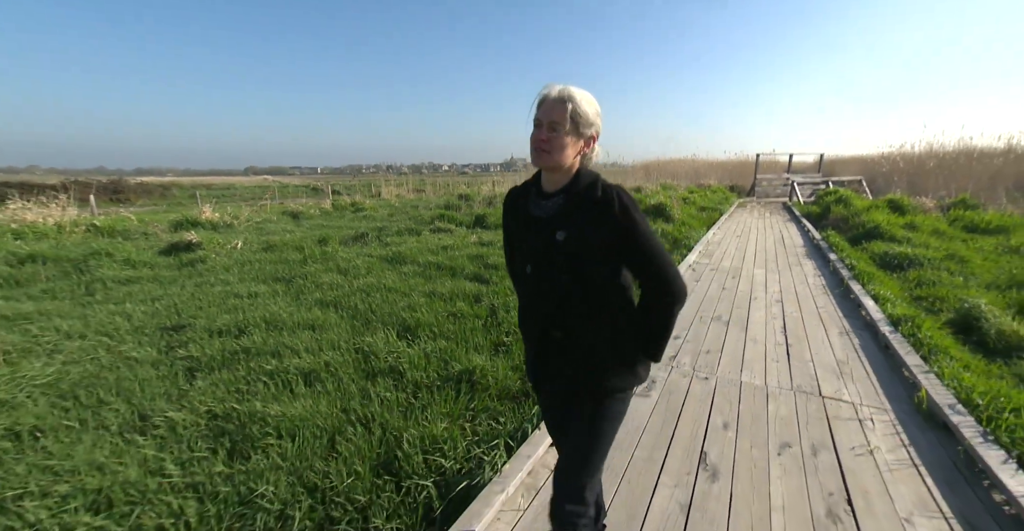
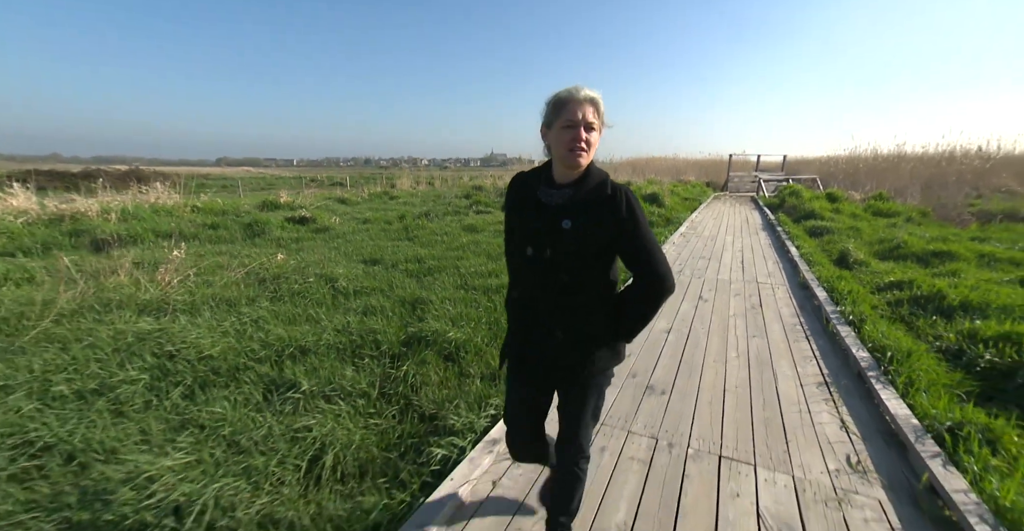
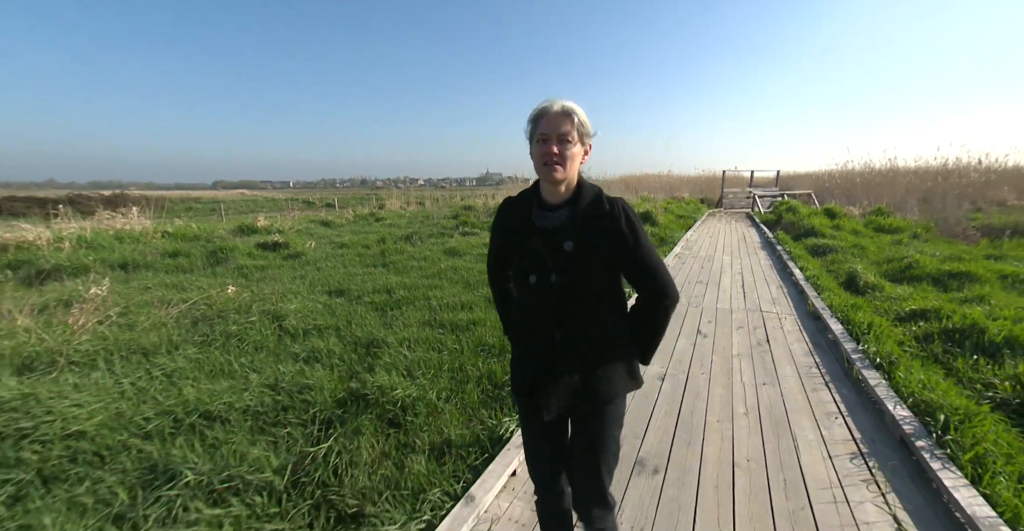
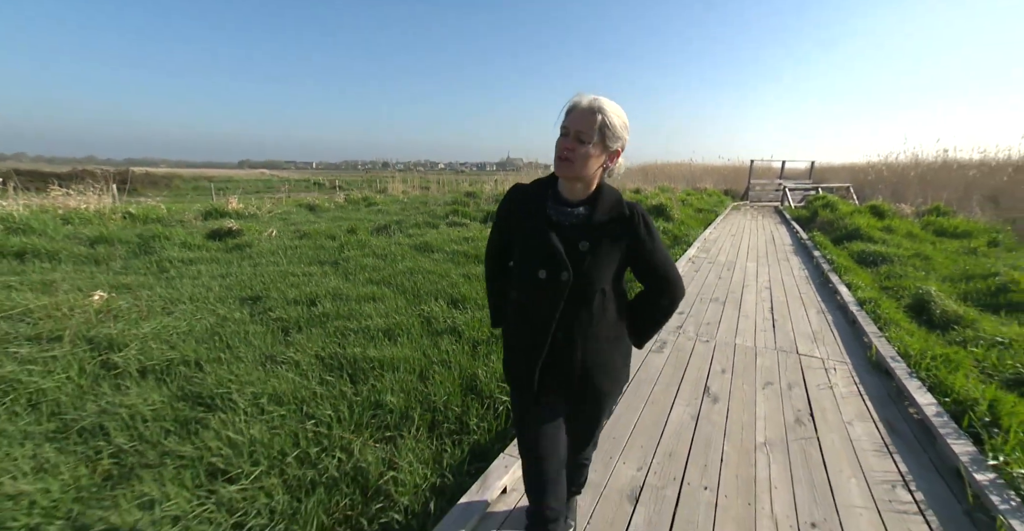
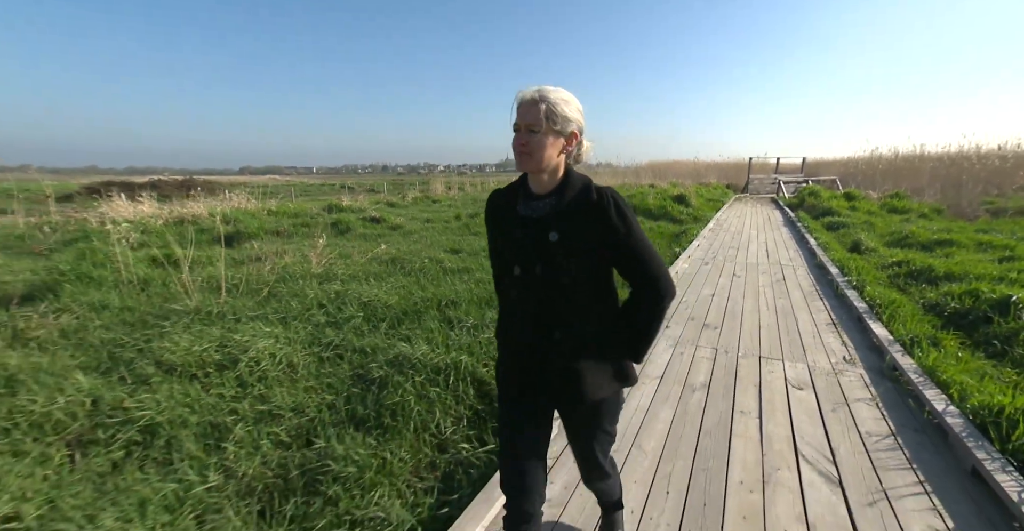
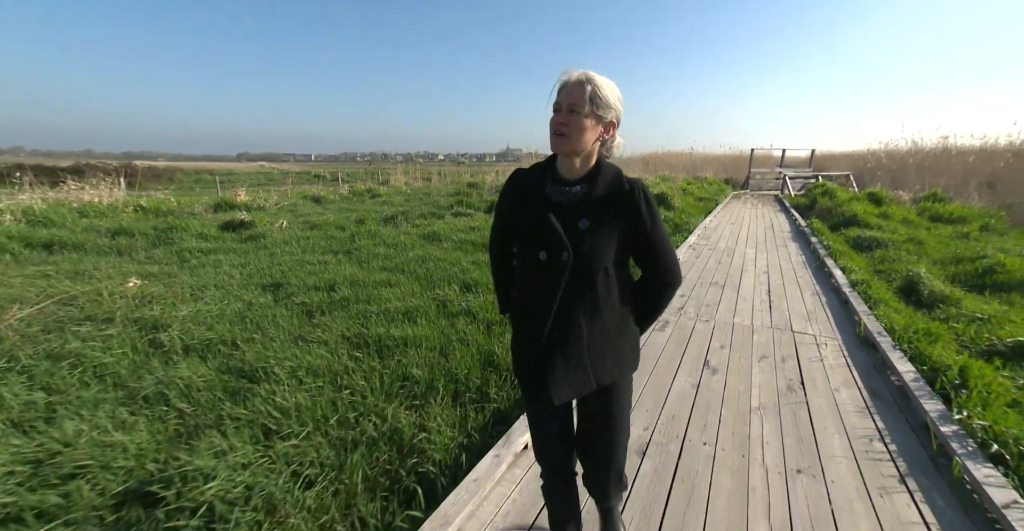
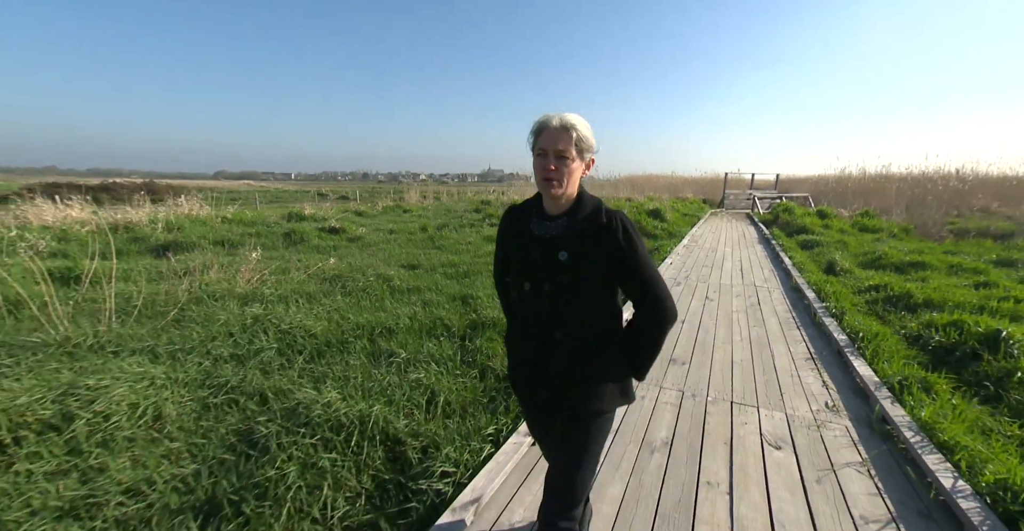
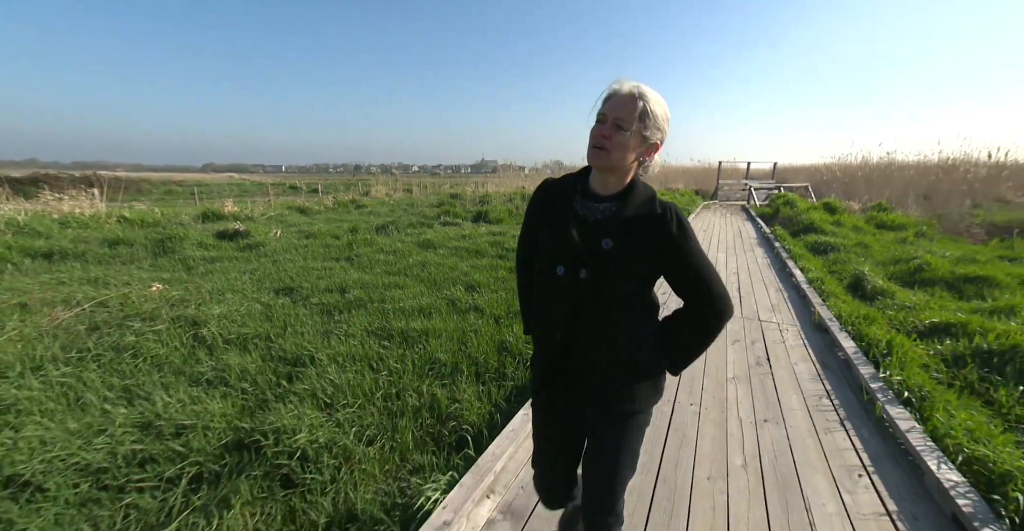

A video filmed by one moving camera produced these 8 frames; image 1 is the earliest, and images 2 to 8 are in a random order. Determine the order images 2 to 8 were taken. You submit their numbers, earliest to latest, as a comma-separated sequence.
4, 6, 8, 3, 2, 7, 5
